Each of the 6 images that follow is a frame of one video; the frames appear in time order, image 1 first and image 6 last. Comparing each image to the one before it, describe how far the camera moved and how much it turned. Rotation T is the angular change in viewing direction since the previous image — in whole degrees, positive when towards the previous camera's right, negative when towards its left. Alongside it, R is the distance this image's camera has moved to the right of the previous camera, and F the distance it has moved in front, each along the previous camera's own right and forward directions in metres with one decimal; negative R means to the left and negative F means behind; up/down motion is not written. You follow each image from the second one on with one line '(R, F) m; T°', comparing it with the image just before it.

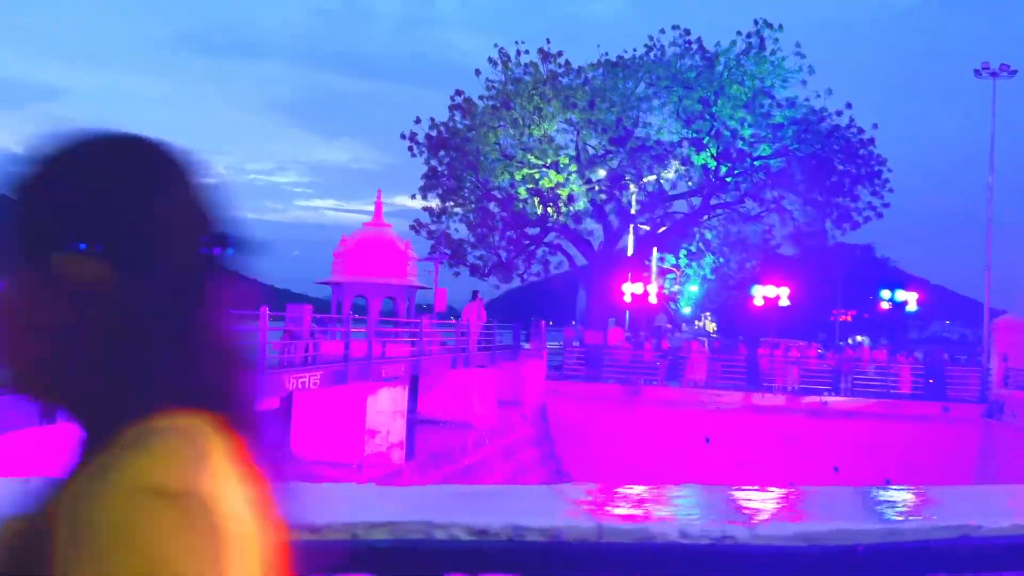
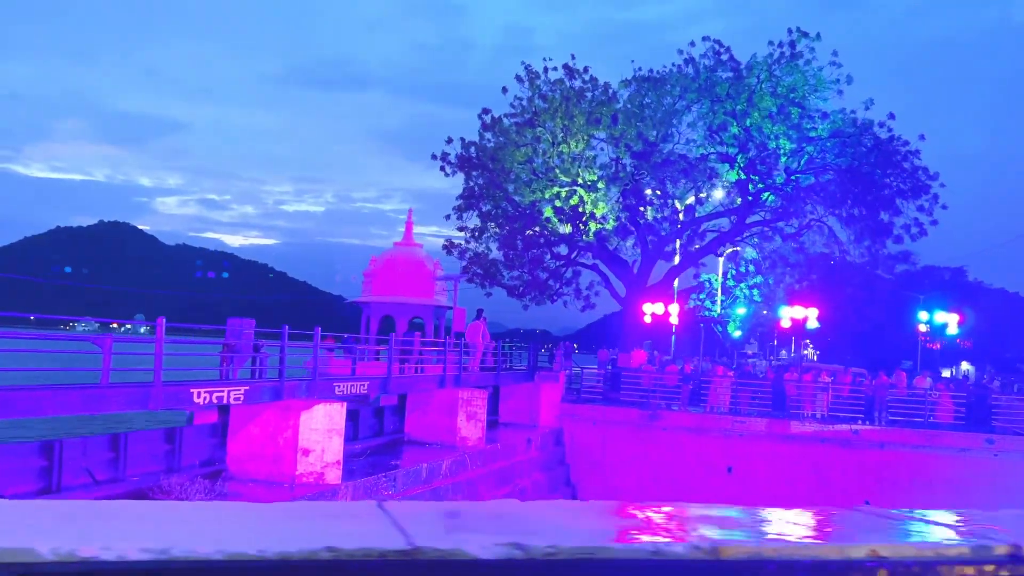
(+2.3, +0.8) m; -6°
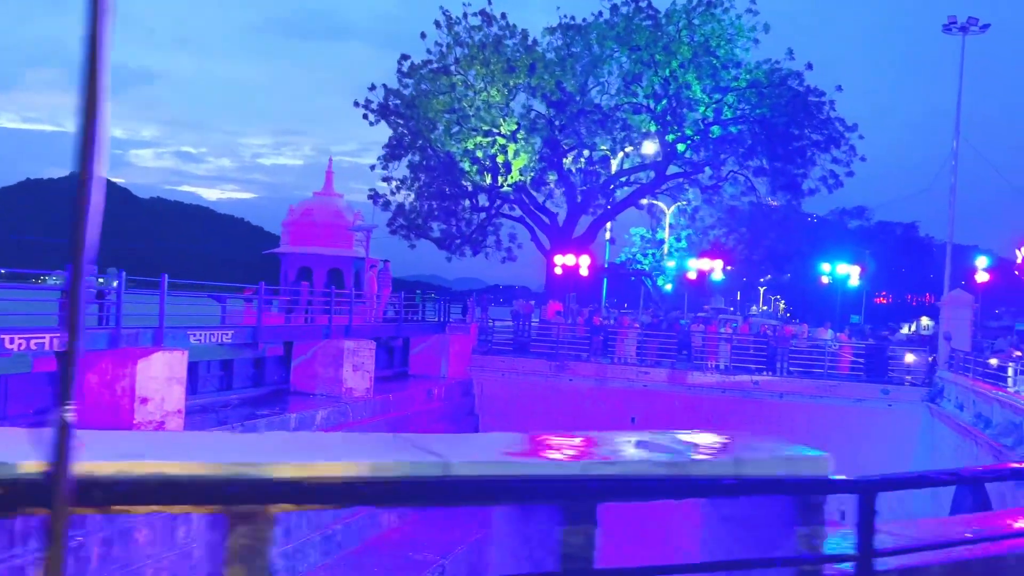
(+1.9, +0.2) m; +2°
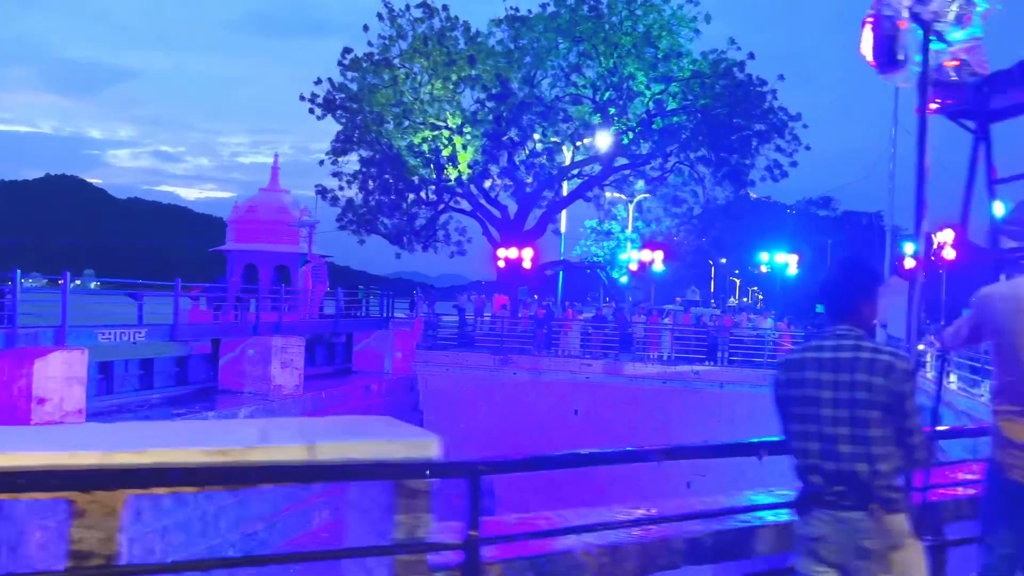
(+1.1, +0.1) m; +1°
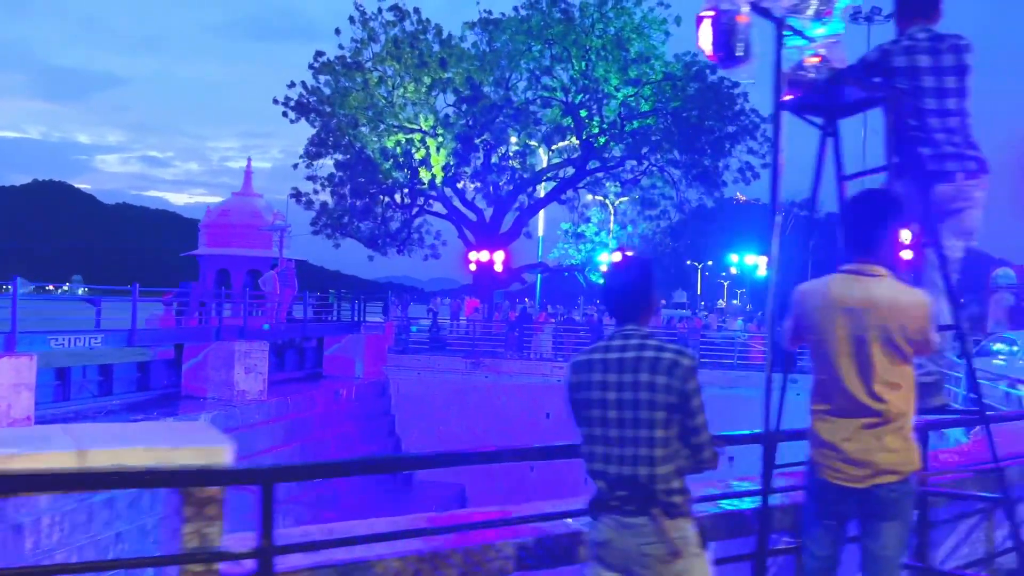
(+0.5, +0.1) m; +1°
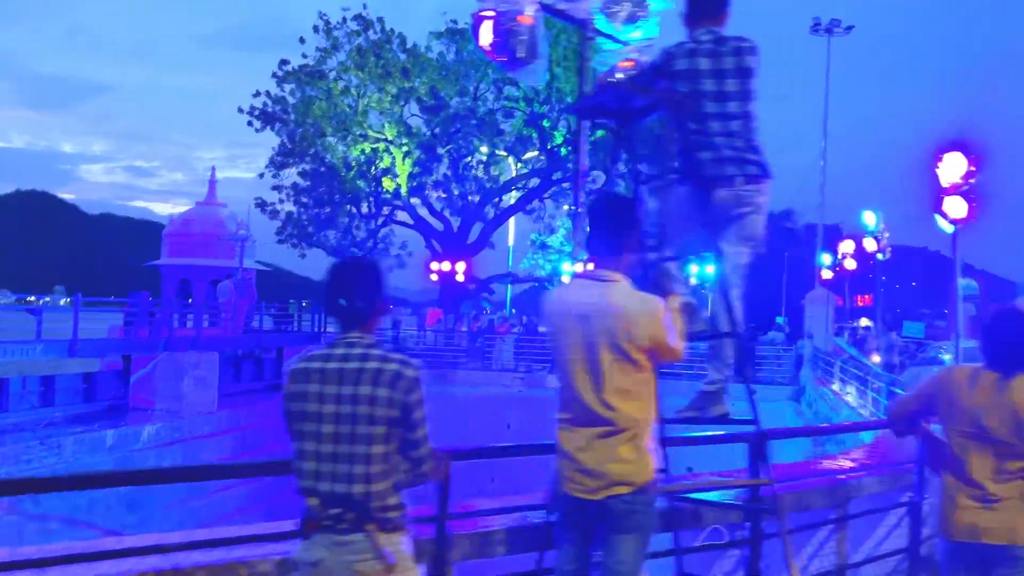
(+0.7, +0.1) m; +1°
